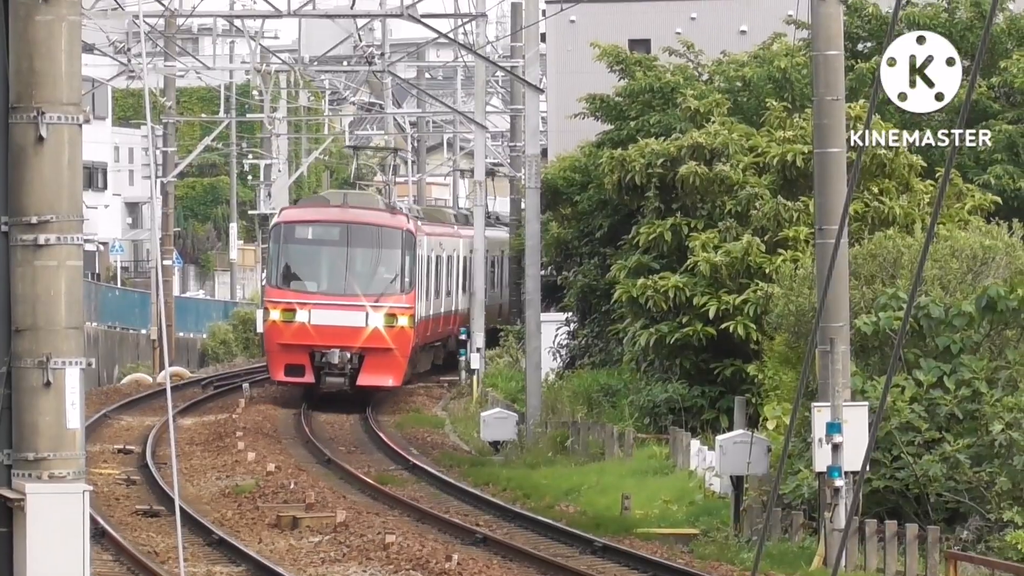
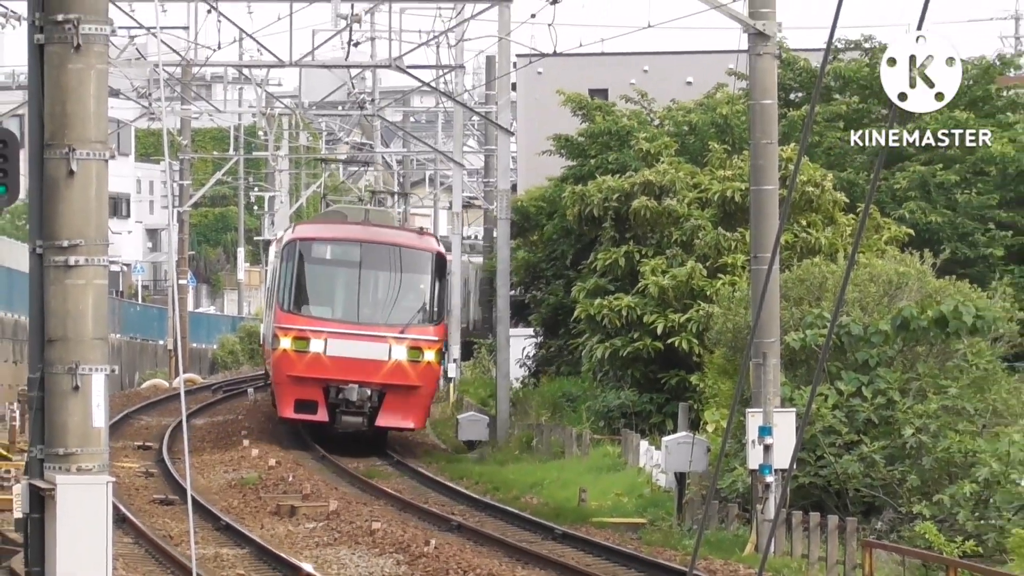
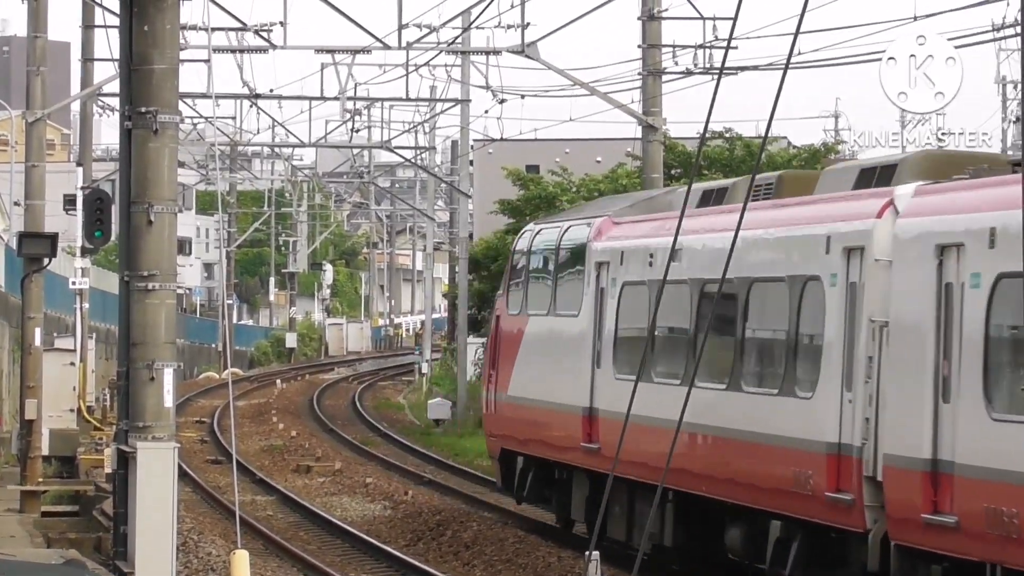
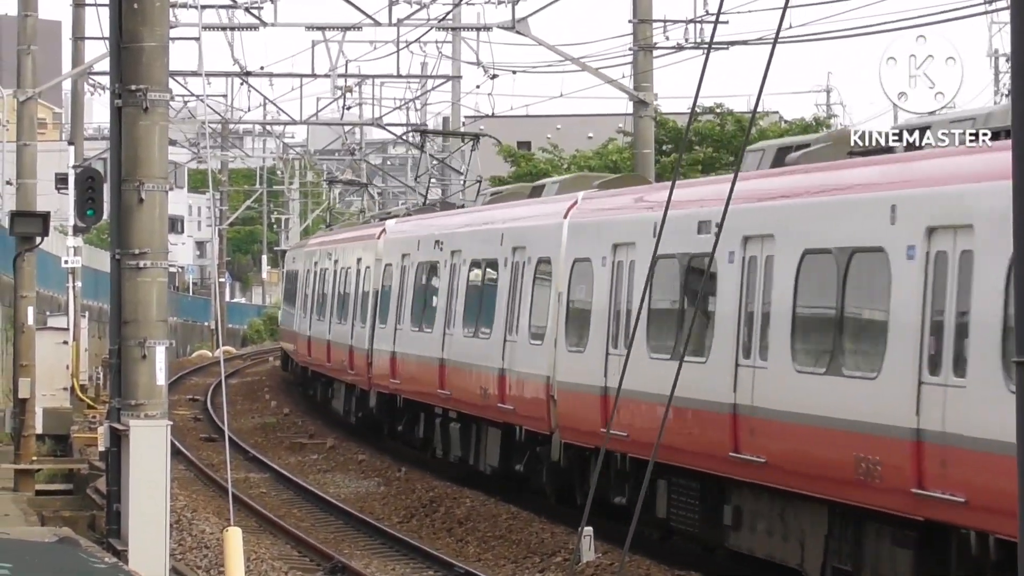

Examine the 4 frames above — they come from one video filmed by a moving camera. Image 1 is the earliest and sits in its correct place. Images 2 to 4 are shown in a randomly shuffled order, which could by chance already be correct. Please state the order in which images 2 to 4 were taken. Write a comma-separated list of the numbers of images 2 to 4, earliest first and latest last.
2, 4, 3
